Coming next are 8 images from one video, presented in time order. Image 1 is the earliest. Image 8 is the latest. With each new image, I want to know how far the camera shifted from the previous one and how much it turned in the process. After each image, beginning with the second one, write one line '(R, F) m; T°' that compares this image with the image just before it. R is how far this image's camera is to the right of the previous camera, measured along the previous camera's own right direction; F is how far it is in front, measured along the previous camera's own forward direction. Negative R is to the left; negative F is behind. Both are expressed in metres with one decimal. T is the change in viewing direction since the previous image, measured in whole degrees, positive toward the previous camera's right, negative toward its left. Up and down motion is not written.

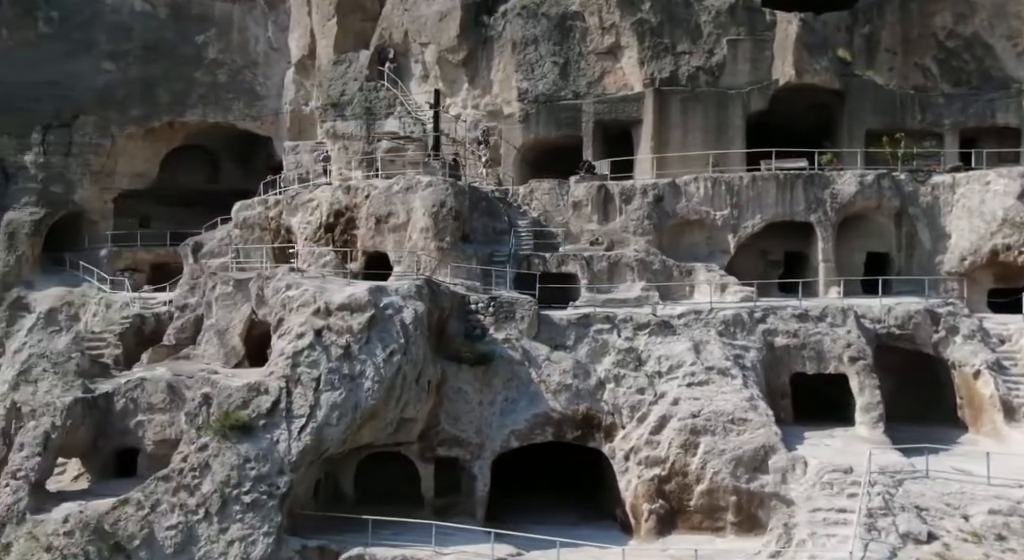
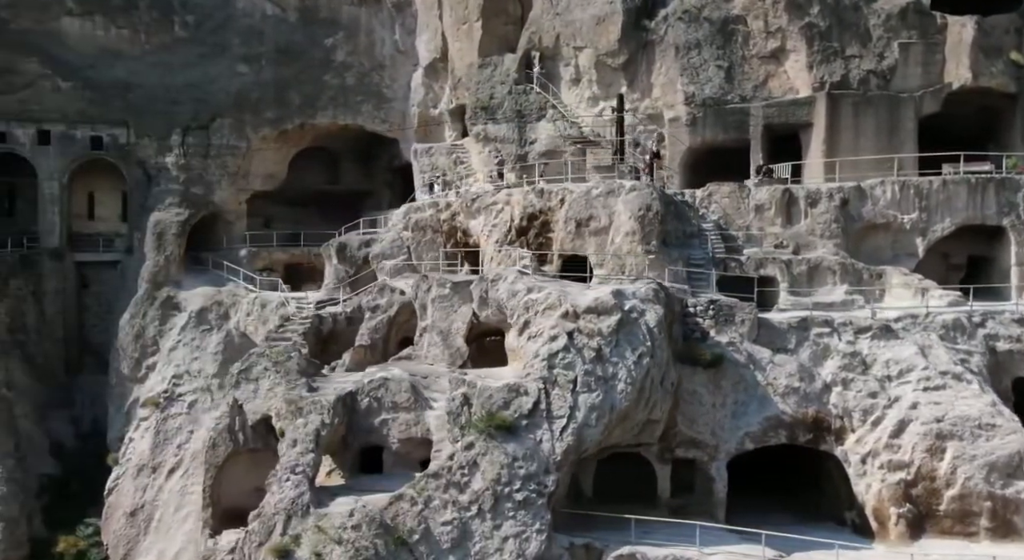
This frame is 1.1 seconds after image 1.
(-2.3, -0.2) m; -2°
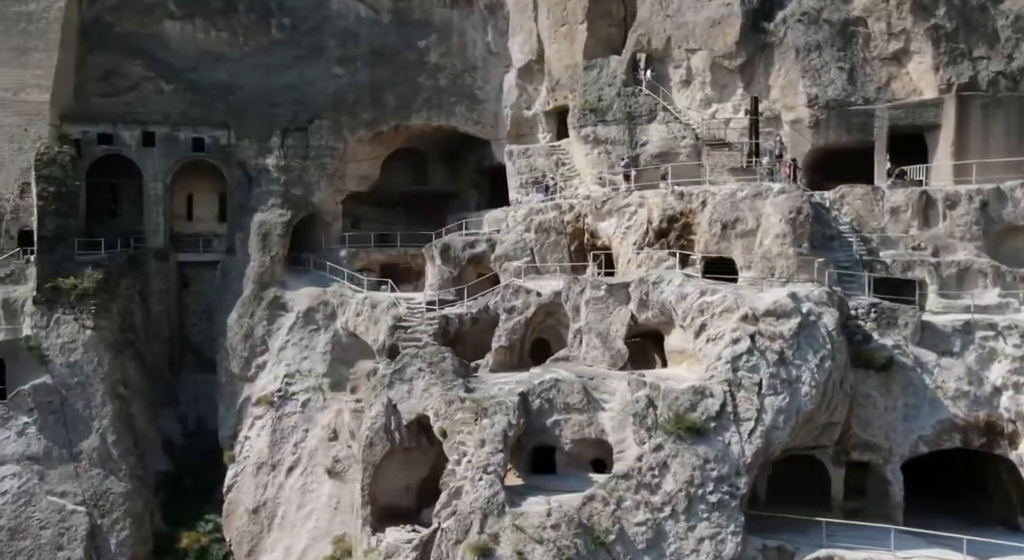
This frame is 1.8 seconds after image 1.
(-1.7, -0.1) m; -1°
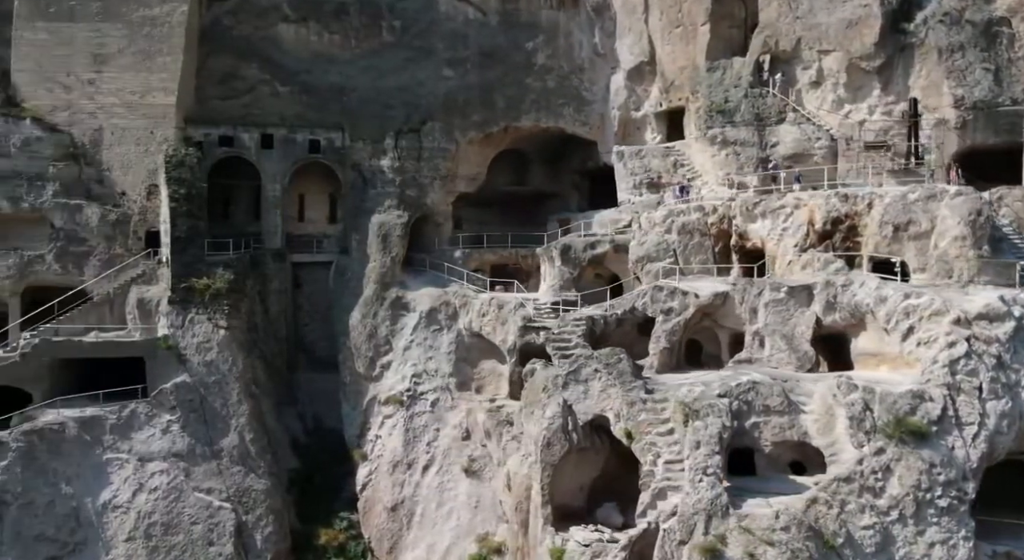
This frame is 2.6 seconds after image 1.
(-2.0, -0.1) m; -2°
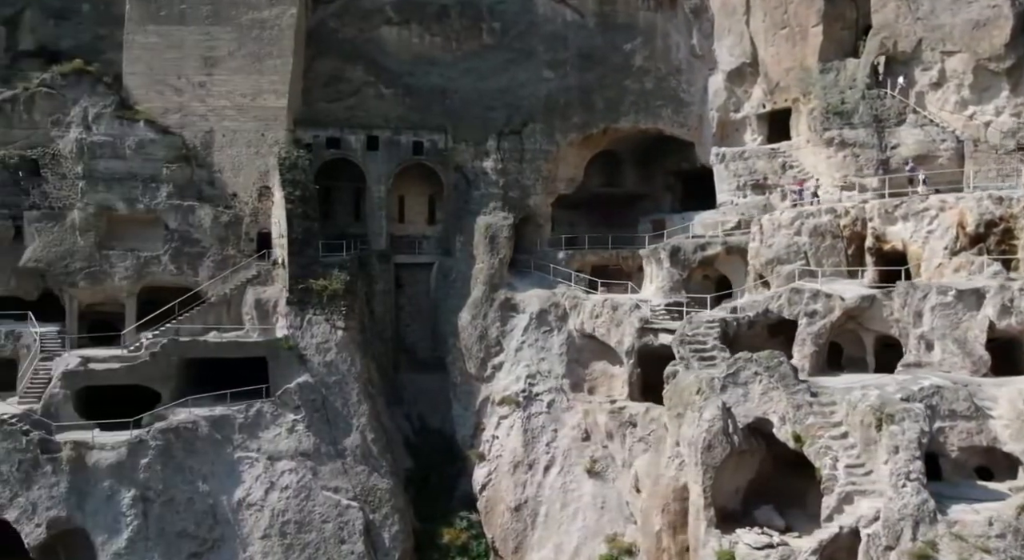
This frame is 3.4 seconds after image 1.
(-1.8, -0.1) m; -1°
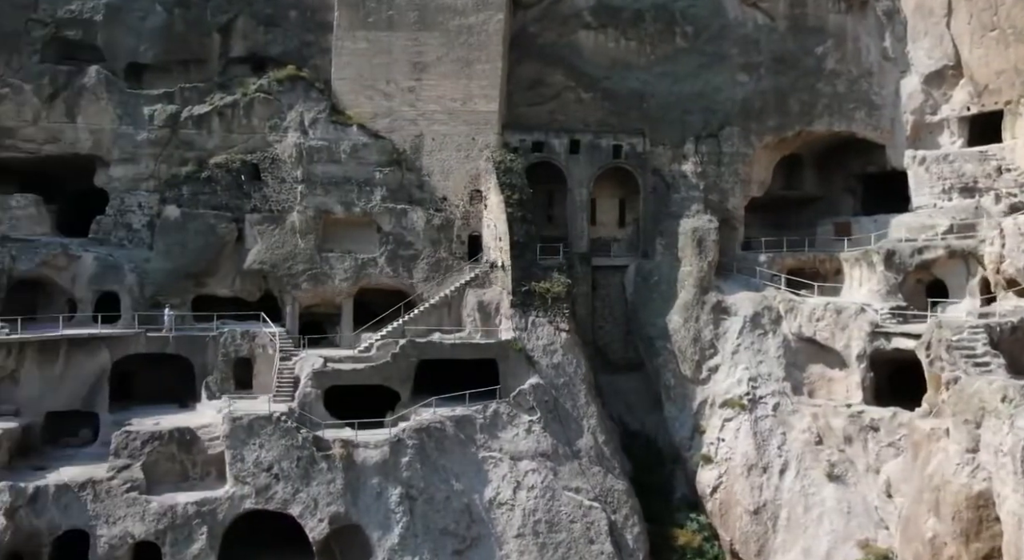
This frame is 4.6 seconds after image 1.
(-3.6, -0.2) m; -3°
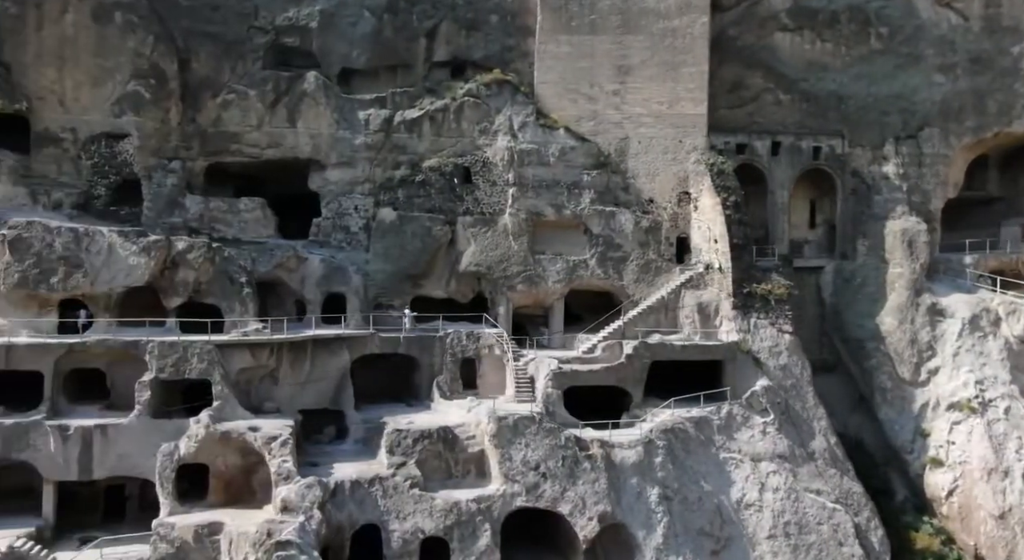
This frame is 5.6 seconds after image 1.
(-3.7, -0.3) m; -3°
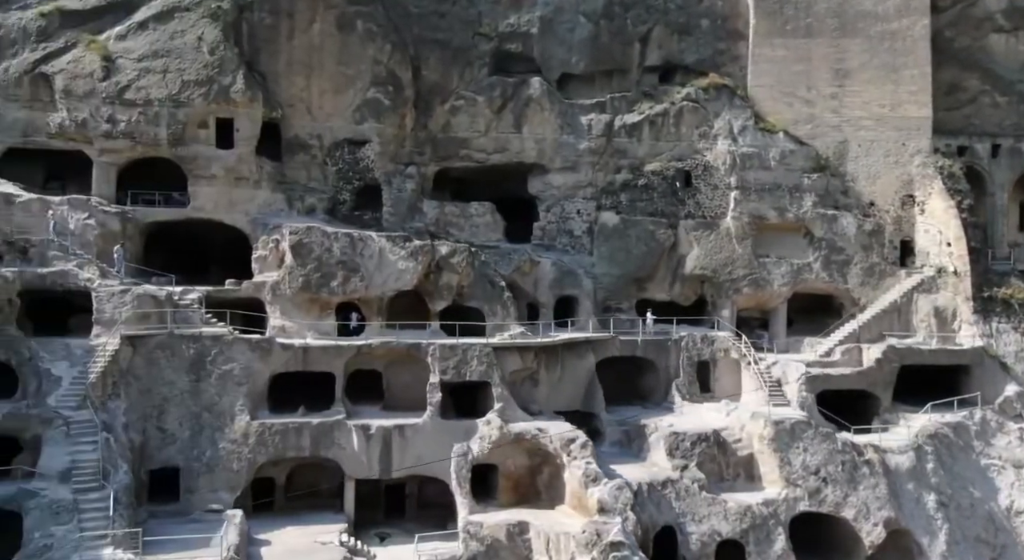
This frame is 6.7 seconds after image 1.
(-3.9, -0.3) m; -3°
